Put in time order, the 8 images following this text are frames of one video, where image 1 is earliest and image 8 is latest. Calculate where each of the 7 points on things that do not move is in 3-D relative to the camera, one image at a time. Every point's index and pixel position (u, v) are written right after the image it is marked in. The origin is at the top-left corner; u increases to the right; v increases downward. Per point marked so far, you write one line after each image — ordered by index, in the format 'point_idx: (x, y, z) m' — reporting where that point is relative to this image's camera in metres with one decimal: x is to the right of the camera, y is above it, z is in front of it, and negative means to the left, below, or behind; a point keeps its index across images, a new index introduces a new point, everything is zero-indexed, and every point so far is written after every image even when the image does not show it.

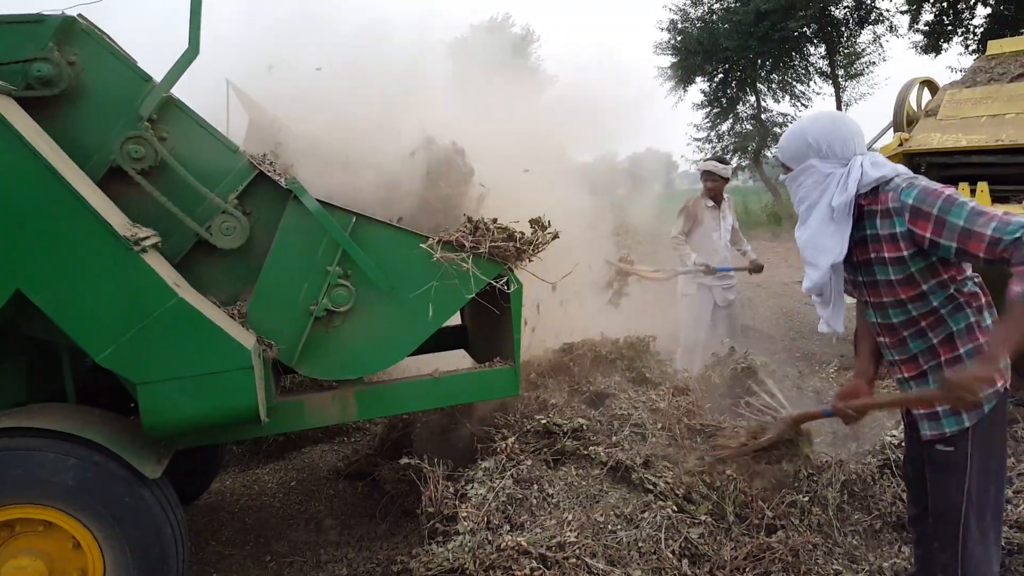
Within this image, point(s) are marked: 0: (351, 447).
0: (-2.1, -1.8, +3.7) m
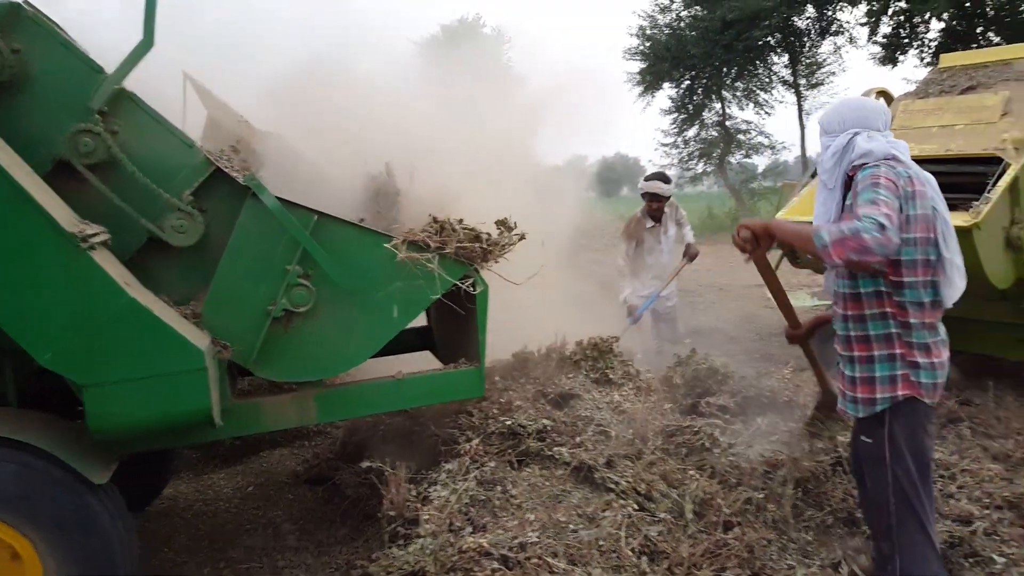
0: (-2.4, -1.8, +3.6) m
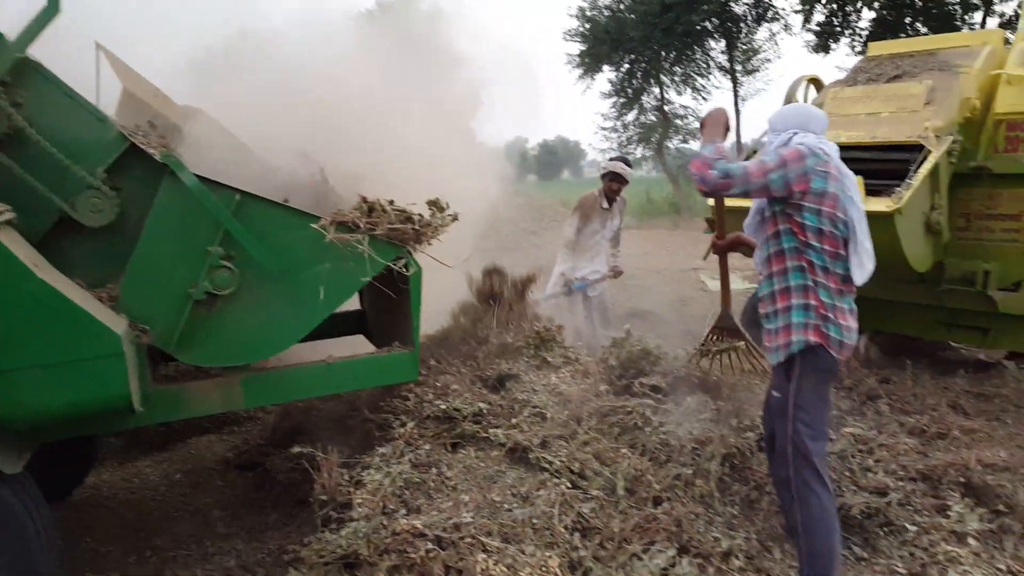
0: (-3.0, -1.6, +3.6) m
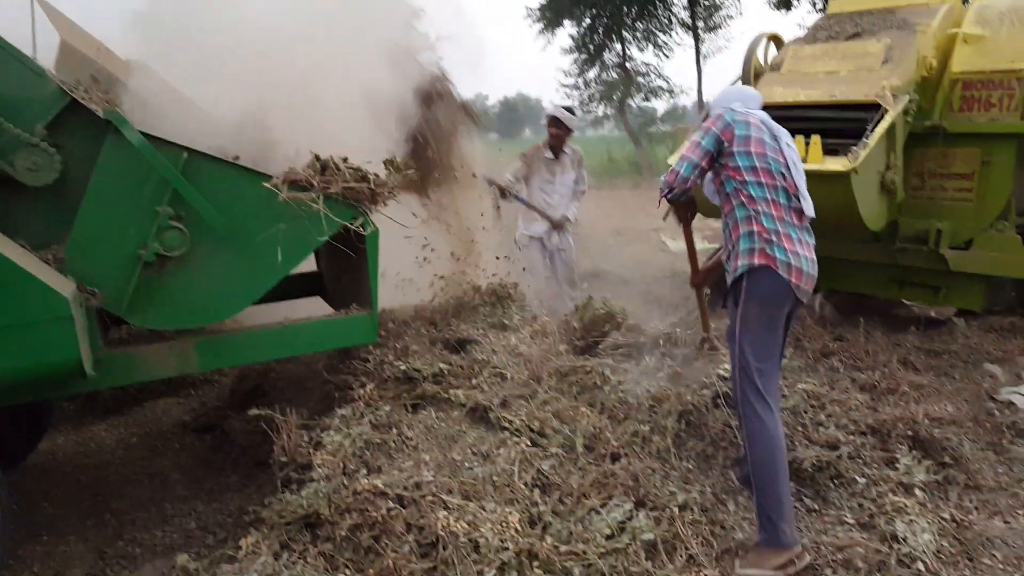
0: (-3.4, -1.3, +3.5) m
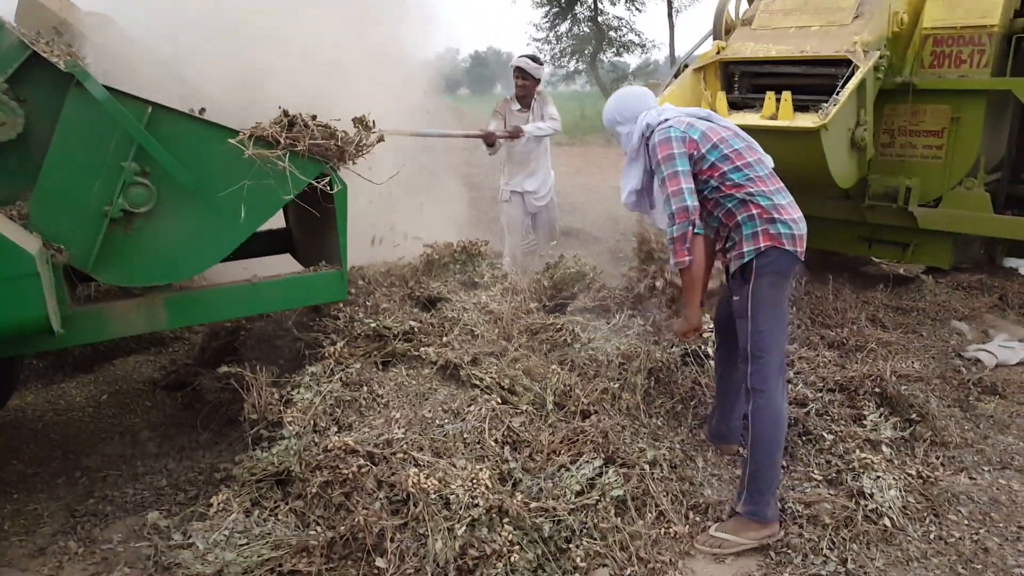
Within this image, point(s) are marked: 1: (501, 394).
0: (-3.7, -0.9, +3.5) m
1: (-0.1, -0.9, +2.9) m
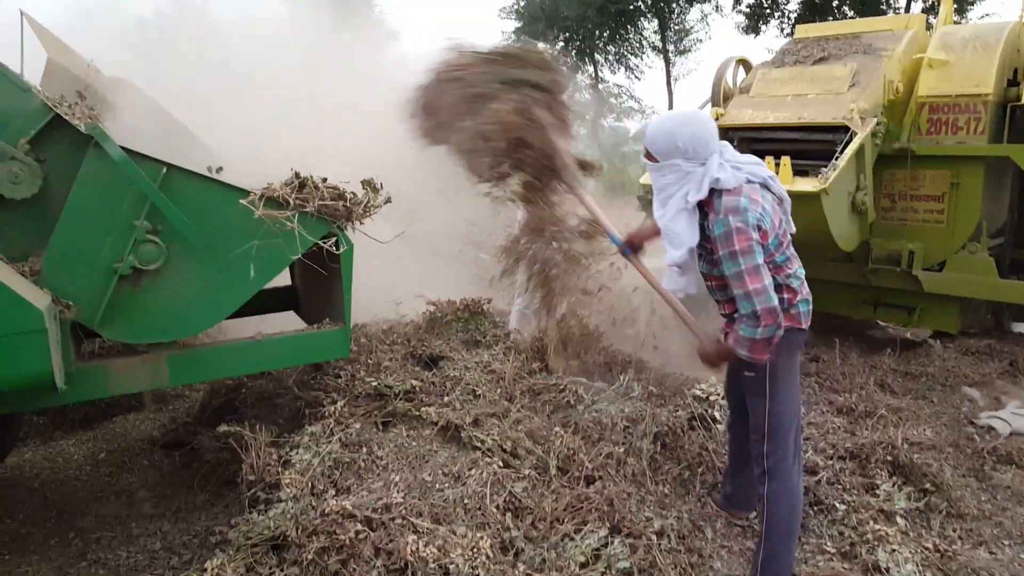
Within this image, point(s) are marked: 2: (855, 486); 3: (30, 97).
0: (-3.6, -1.4, +3.5) m
1: (-0.1, -1.5, +2.9) m
2: (+3.1, -1.8, +2.9) m
3: (-4.0, +1.5, +2.7) m
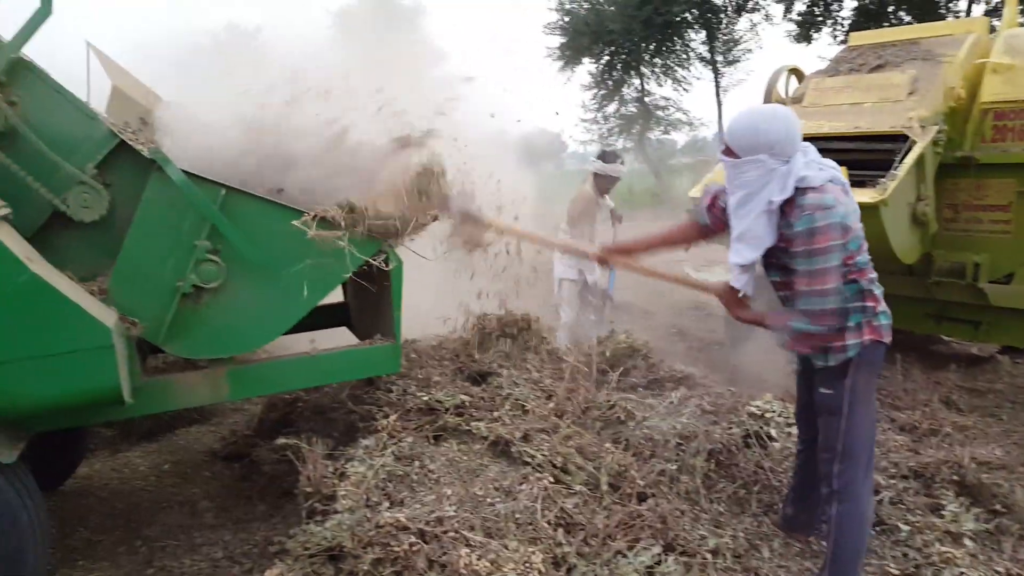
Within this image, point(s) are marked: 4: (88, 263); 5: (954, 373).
0: (-3.2, -1.6, +3.6) m
1: (+0.4, -1.6, +2.8) m
2: (+3.5, -1.9, +2.8) m
3: (-3.5, +1.4, +2.8) m
4: (-3.7, +0.2, +2.8) m
5: (+5.6, -1.1, +4.0) m
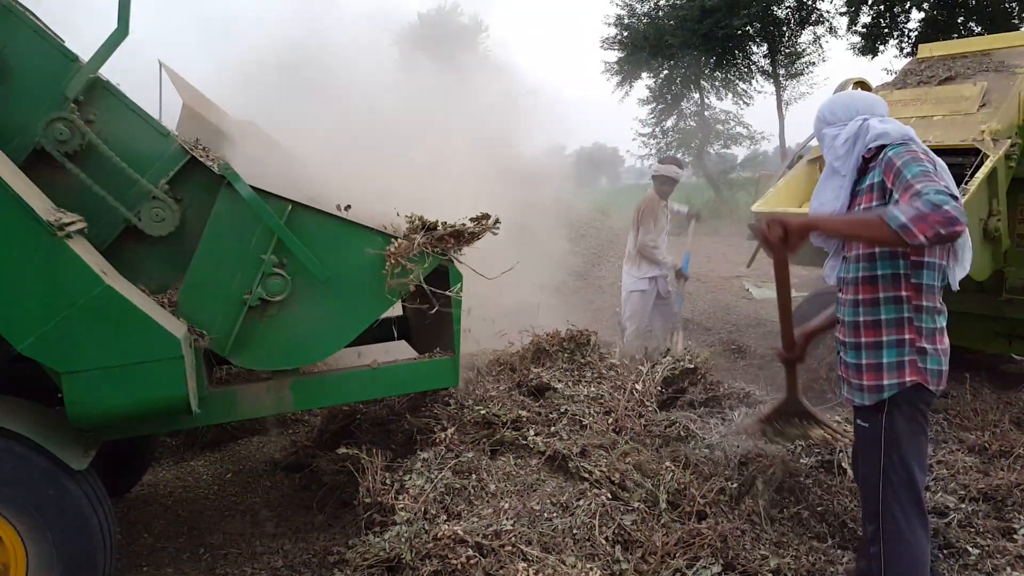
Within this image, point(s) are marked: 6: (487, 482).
0: (-2.6, -1.7, +3.7) m
1: (+0.9, -1.8, +2.8) m
2: (+4.1, -2.1, +2.7) m
3: (-3.0, +1.3, +2.8) m
4: (-3.2, +0.1, +2.9) m
5: (+6.1, -1.2, +3.9) m
6: (-0.2, -1.7, +2.9) m
